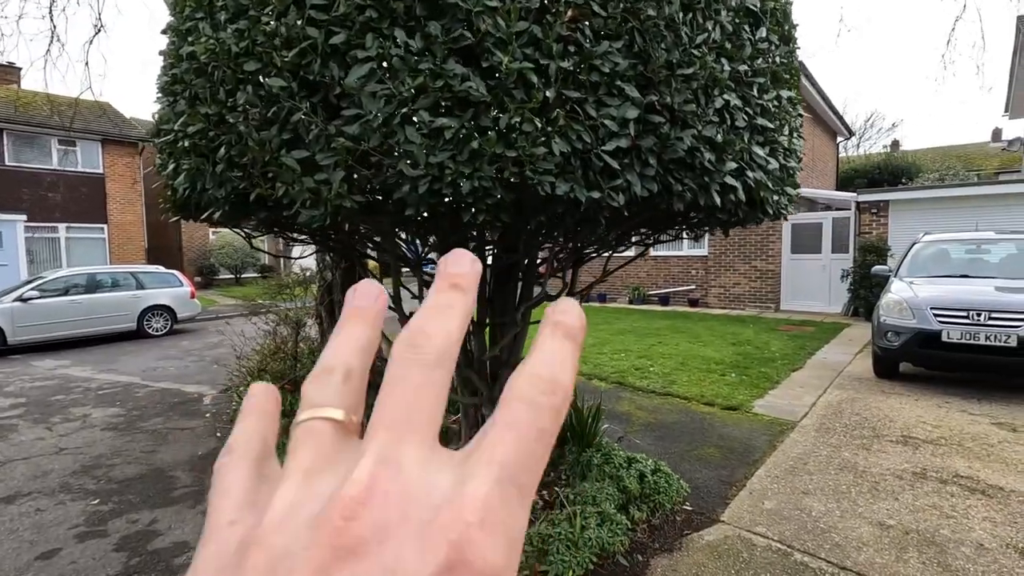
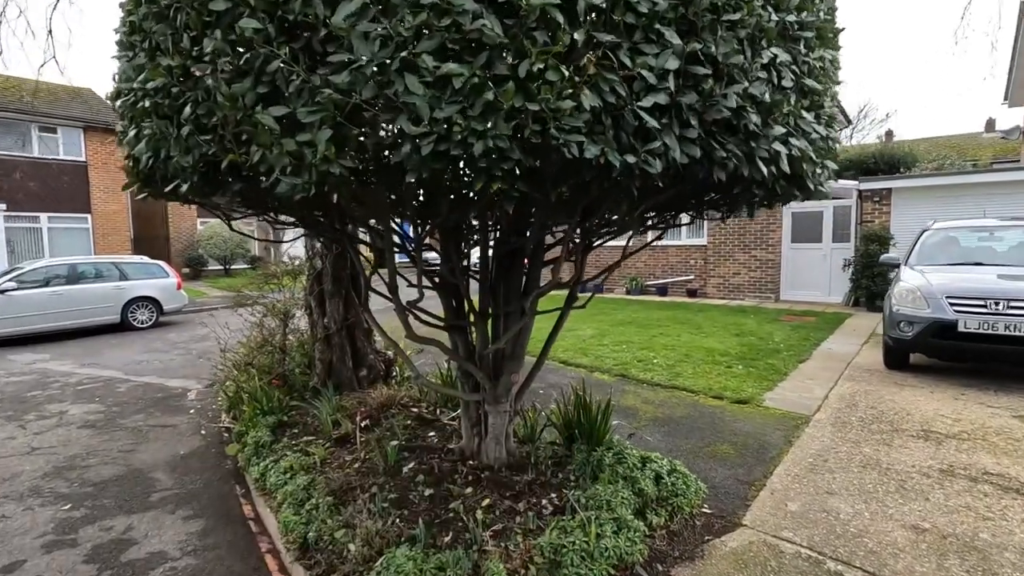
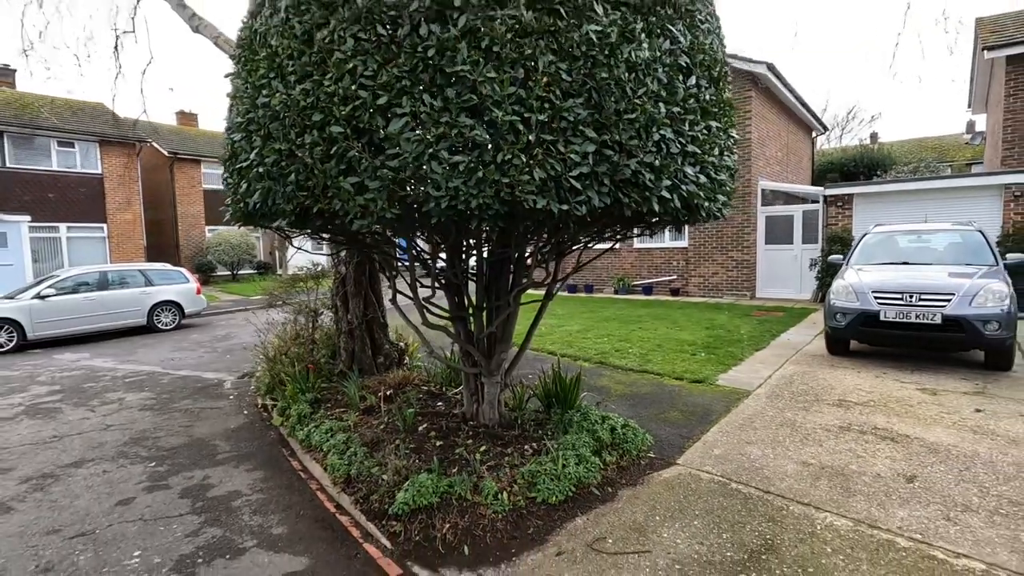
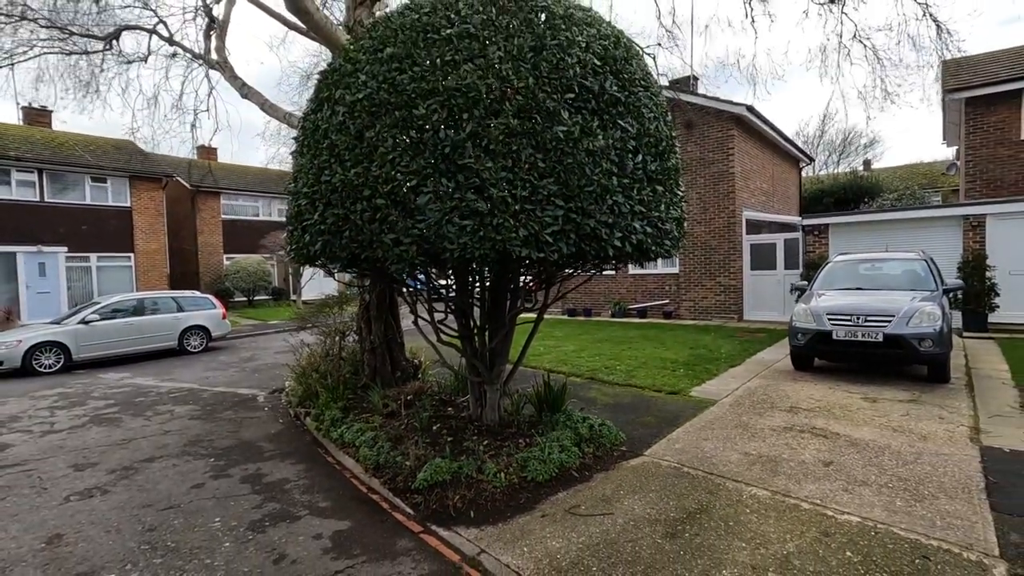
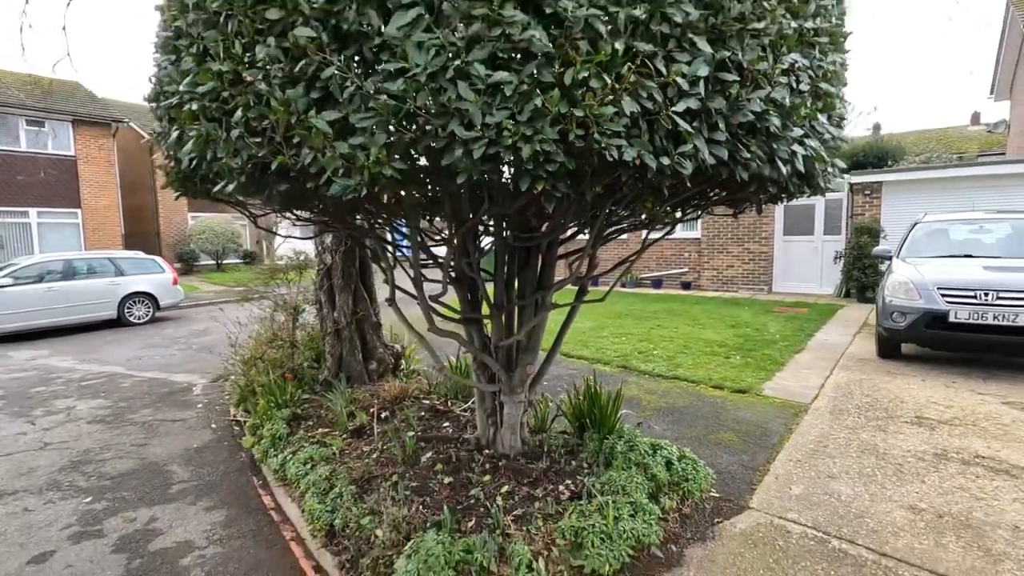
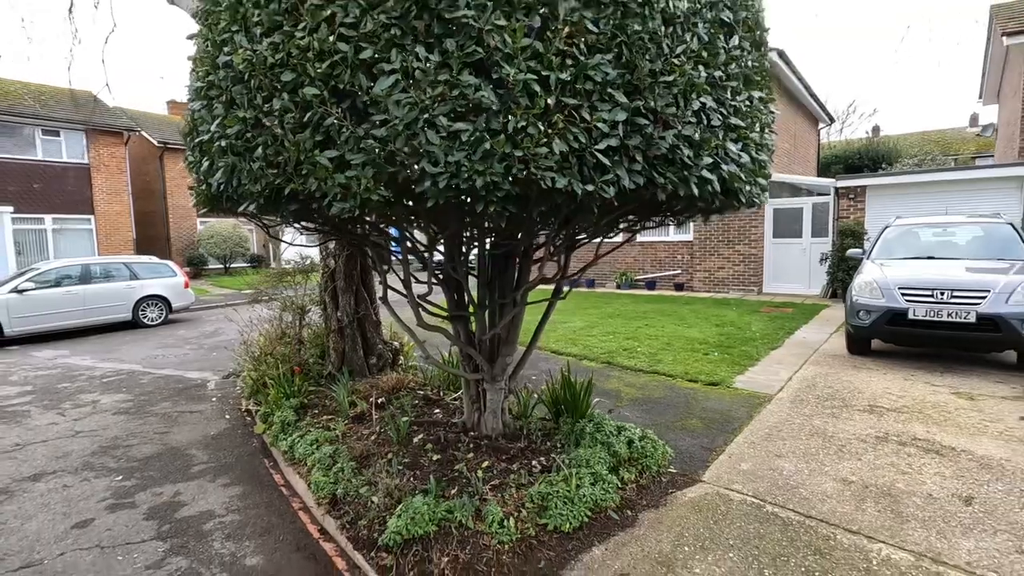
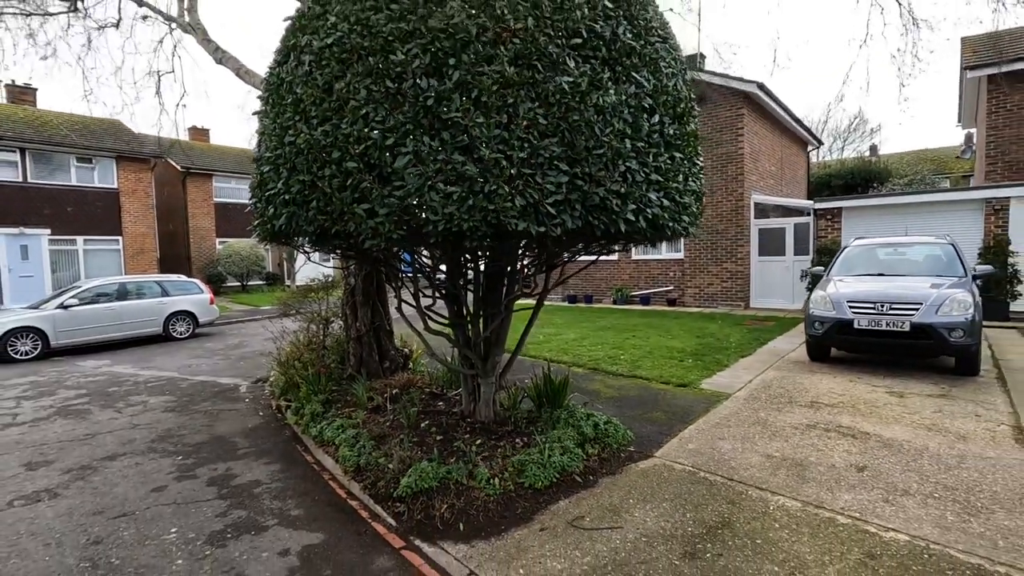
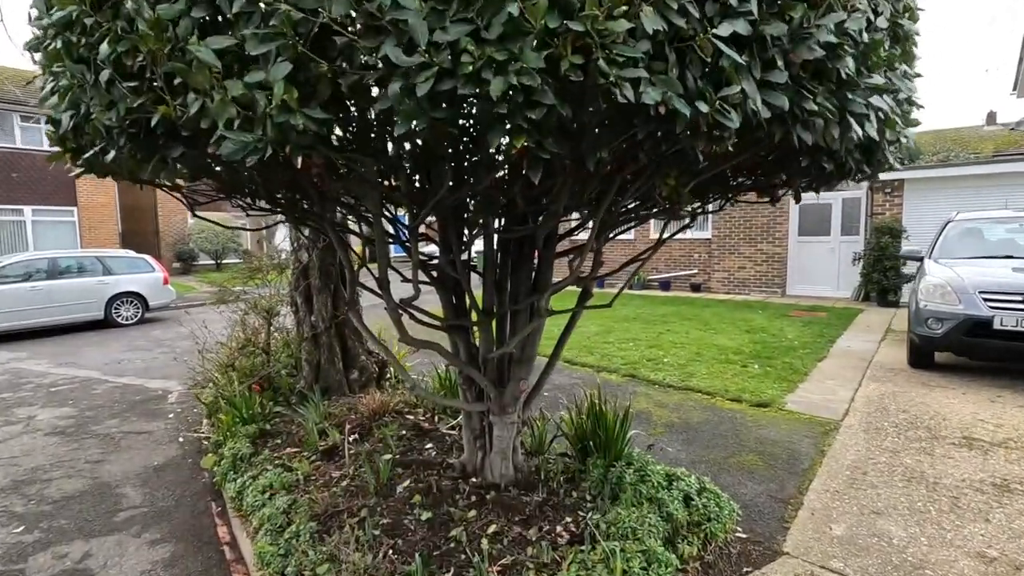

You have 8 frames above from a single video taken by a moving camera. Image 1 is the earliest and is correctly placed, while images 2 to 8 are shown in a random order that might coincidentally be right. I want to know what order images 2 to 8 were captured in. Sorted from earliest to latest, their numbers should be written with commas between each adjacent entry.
2, 8, 5, 6, 3, 7, 4
